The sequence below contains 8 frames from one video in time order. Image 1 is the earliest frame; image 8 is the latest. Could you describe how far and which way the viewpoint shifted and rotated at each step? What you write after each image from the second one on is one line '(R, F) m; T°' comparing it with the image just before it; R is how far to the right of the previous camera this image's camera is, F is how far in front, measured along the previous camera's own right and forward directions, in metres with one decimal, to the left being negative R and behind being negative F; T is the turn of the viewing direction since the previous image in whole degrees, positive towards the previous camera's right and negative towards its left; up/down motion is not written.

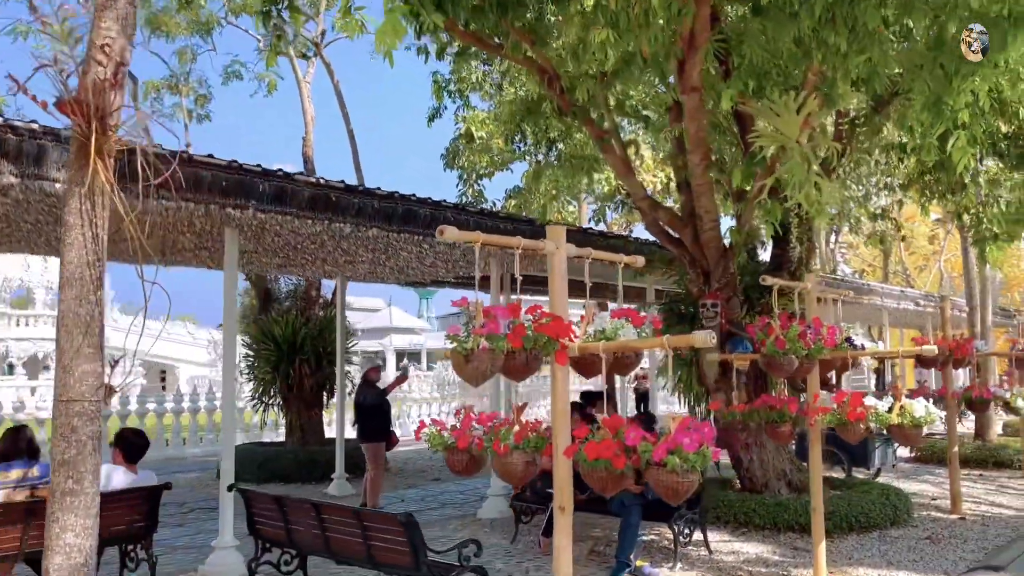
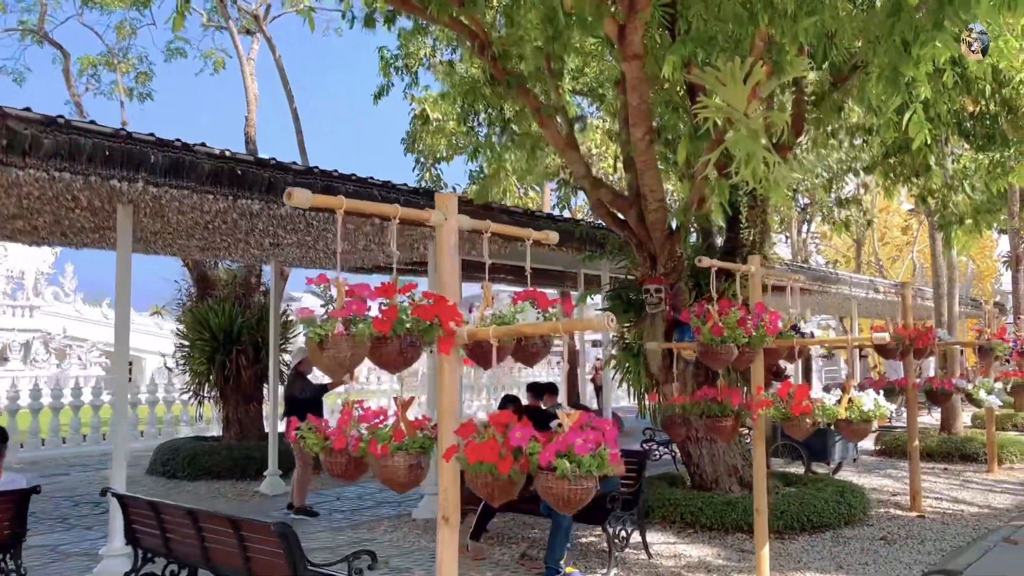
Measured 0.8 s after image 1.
(+0.4, +0.5) m; +1°
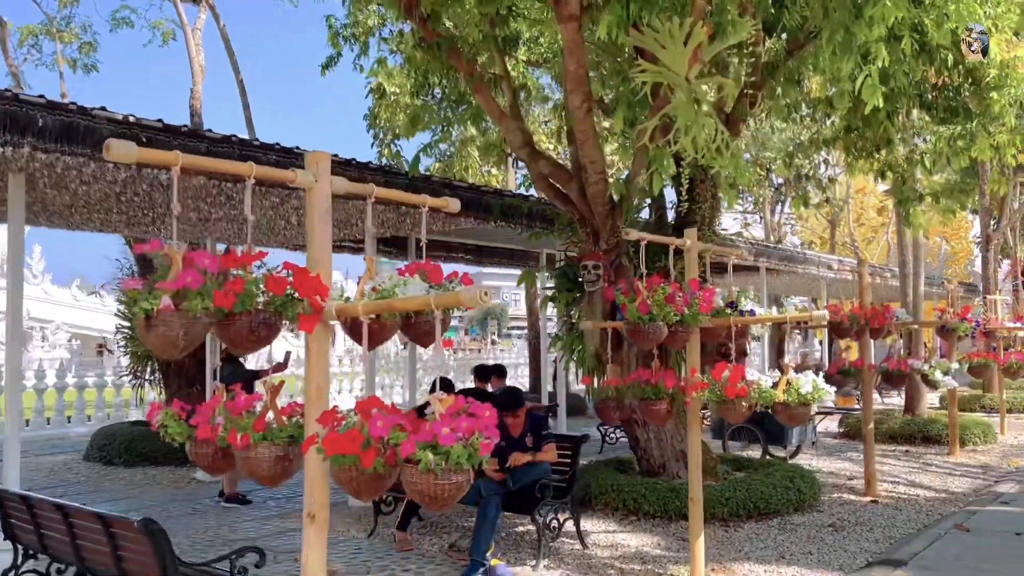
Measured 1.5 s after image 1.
(+0.4, +0.4) m; +1°
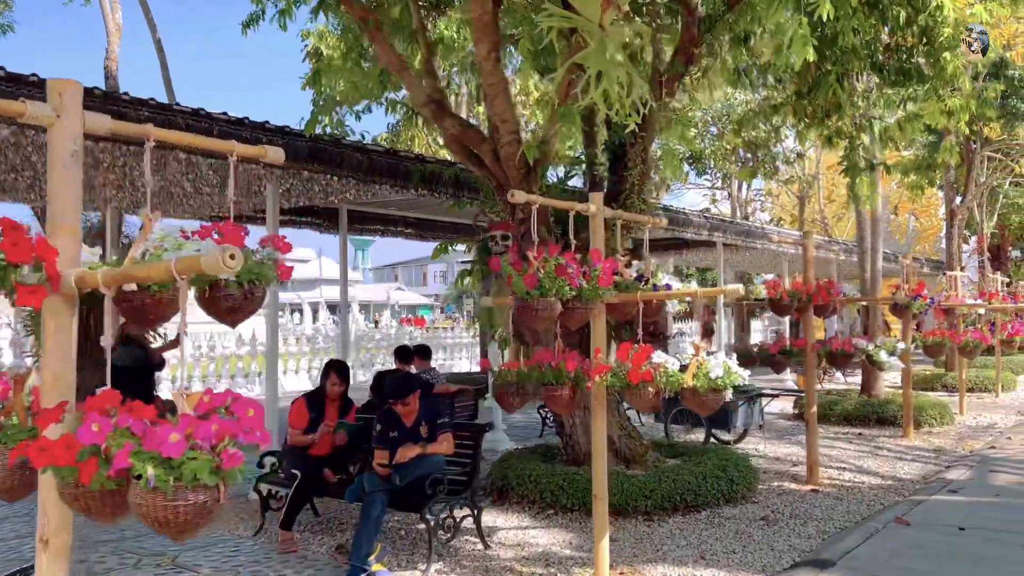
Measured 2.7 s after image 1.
(+0.5, +0.6) m; +1°
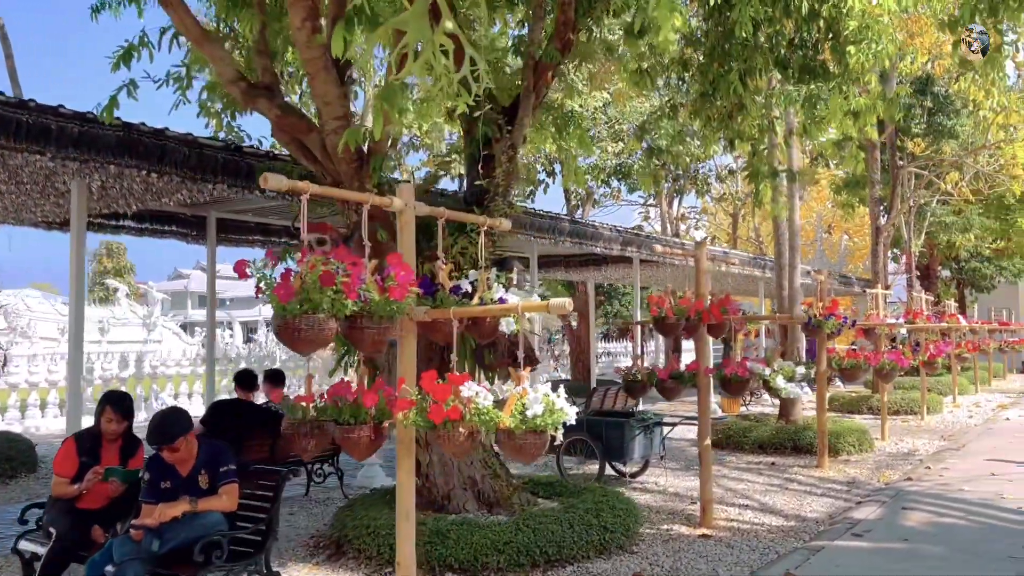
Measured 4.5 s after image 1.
(+0.7, +0.9) m; +3°
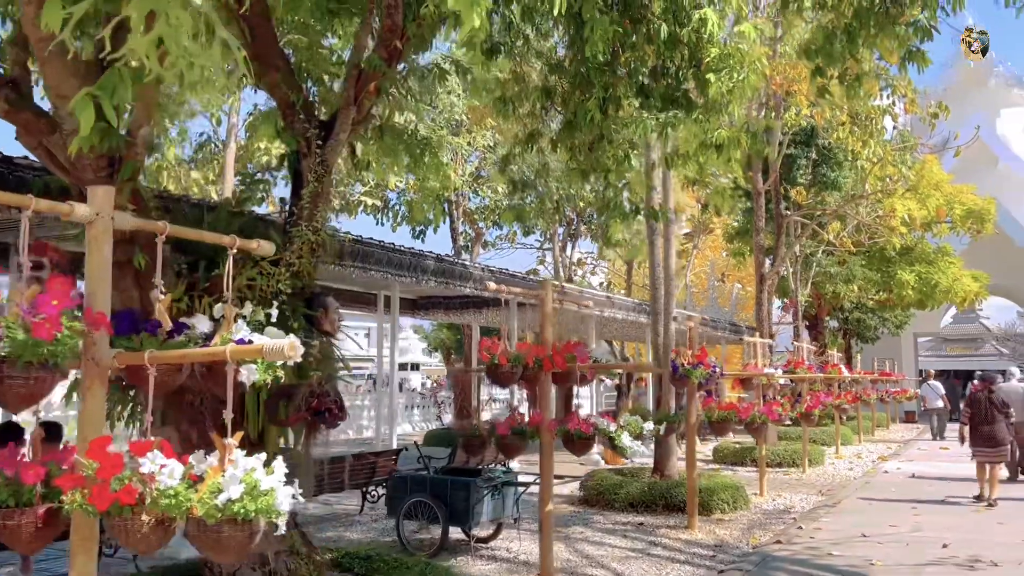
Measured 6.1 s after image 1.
(+0.6, +0.8) m; +6°
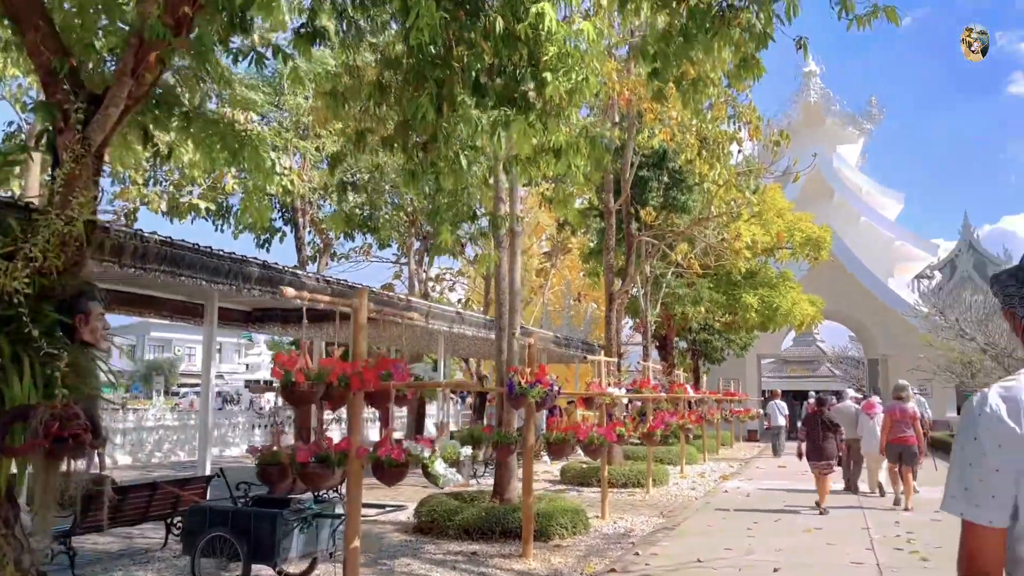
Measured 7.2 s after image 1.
(+0.3, +0.5) m; +9°
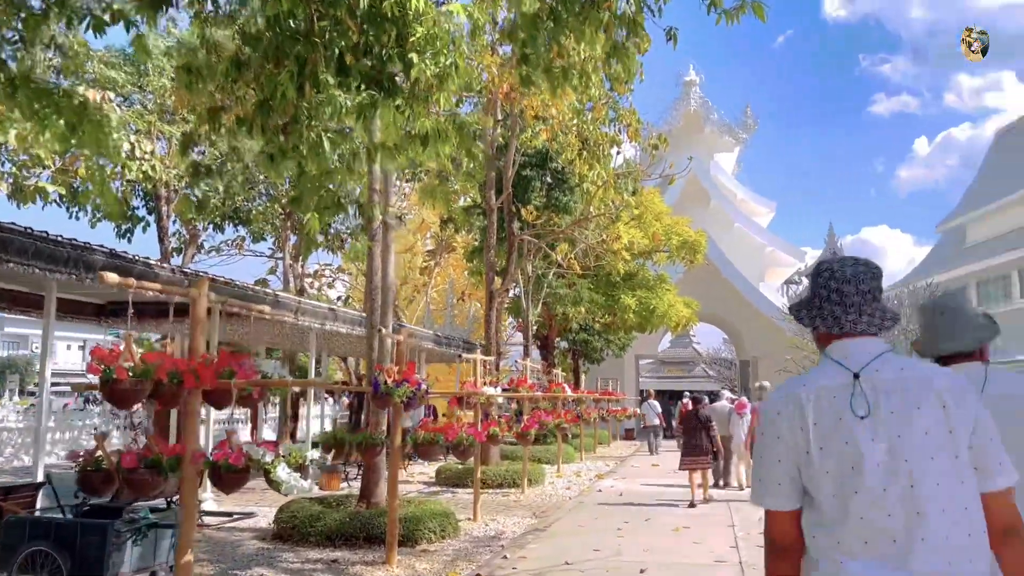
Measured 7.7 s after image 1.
(+0.2, +0.3) m; +8°
